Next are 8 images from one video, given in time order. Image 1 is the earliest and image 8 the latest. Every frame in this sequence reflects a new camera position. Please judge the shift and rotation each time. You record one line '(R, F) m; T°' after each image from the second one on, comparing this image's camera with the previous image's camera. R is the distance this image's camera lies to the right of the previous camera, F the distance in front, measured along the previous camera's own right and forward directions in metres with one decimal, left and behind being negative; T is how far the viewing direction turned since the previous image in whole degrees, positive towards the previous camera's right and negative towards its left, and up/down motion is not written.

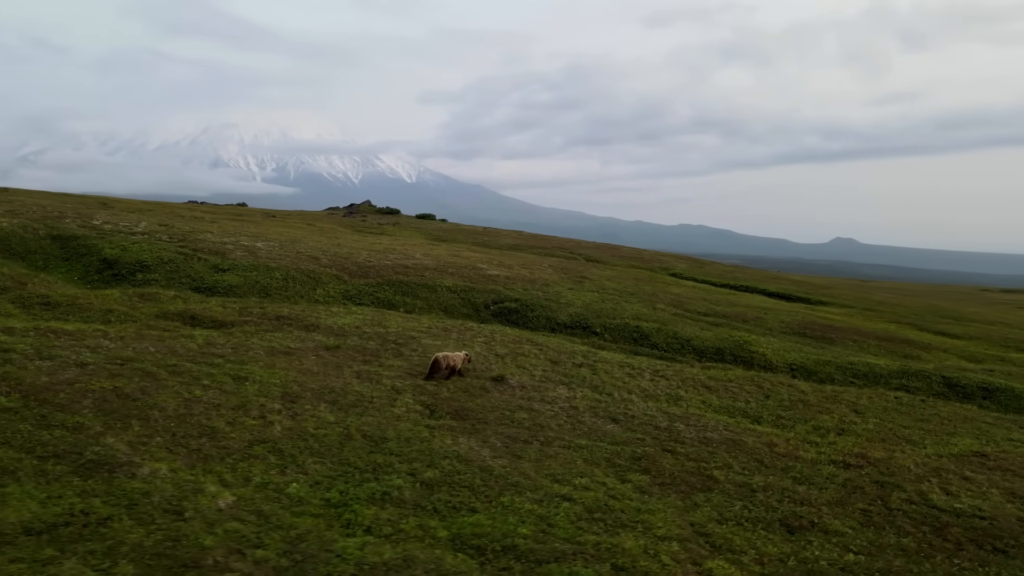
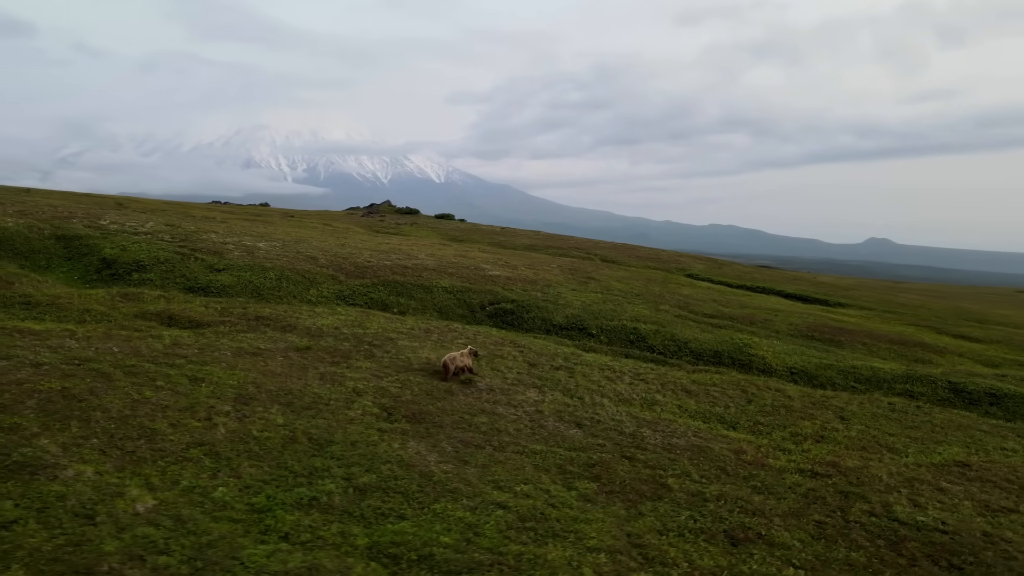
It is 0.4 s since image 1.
(+1.9, +0.4) m; -2°
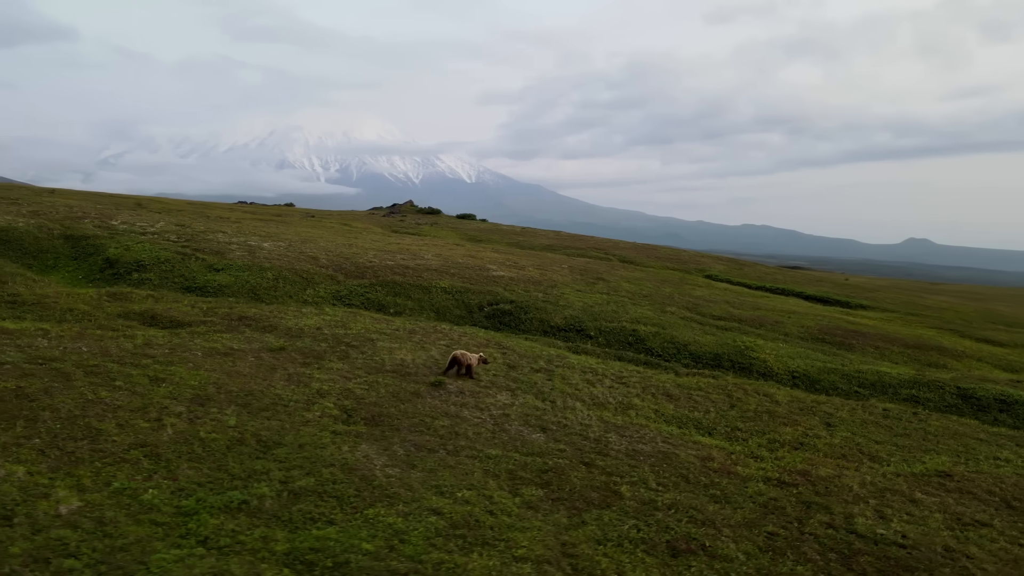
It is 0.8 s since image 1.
(+1.9, +0.3) m; -2°
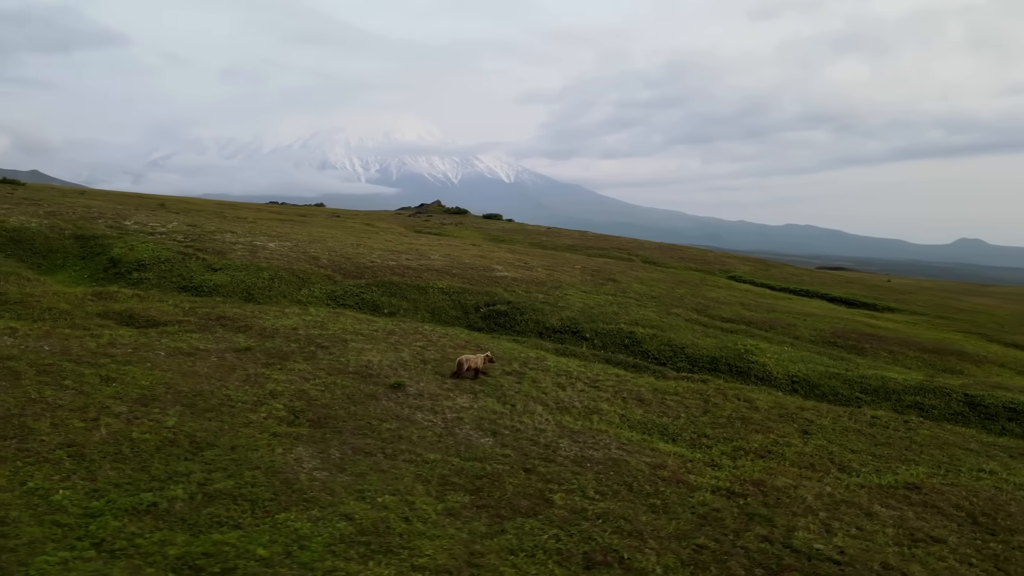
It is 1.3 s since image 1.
(+2.4, +0.4) m; -3°
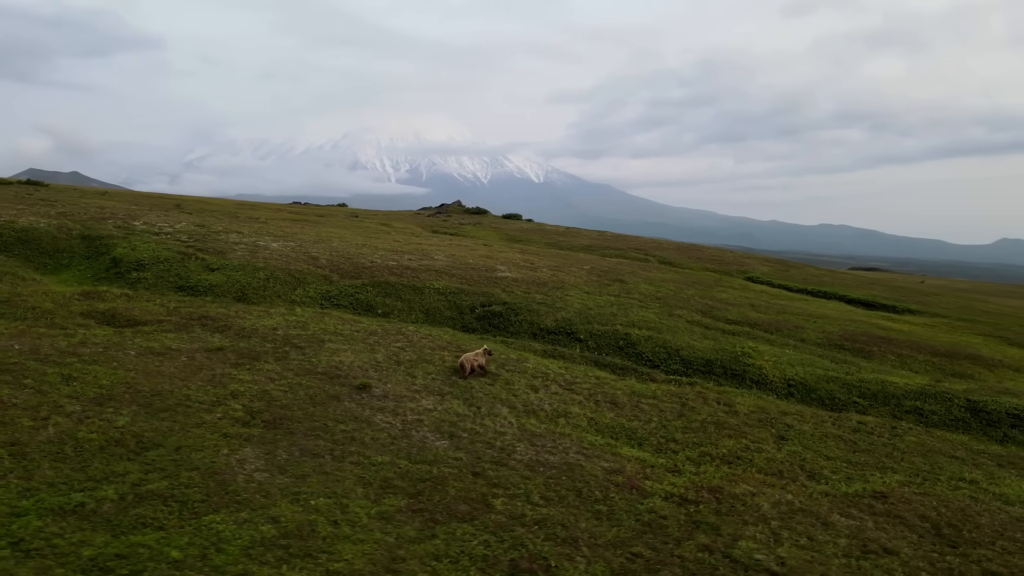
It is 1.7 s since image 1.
(+2.0, +0.3) m; -2°
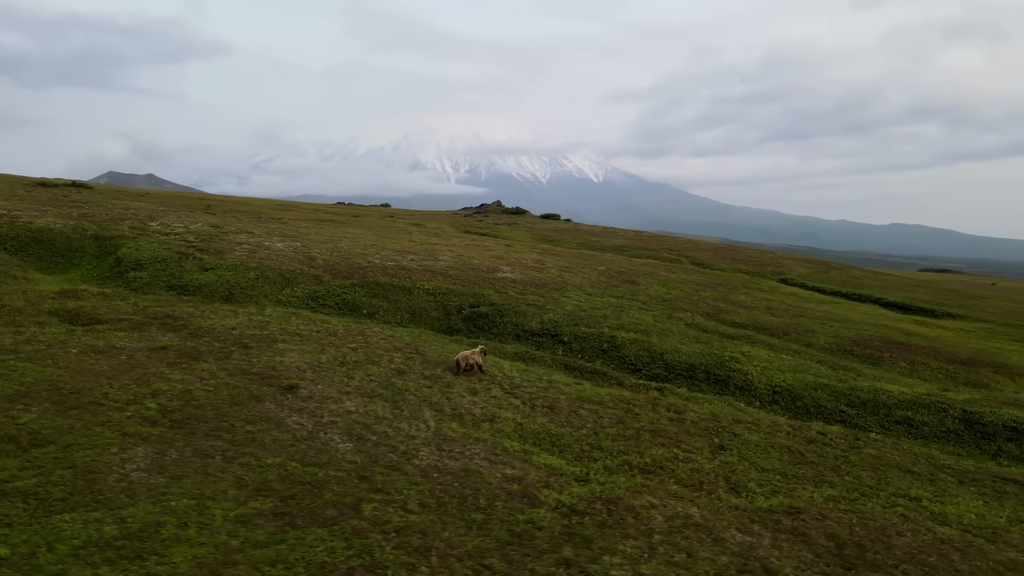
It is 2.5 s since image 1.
(+4.1, +0.5) m; -4°
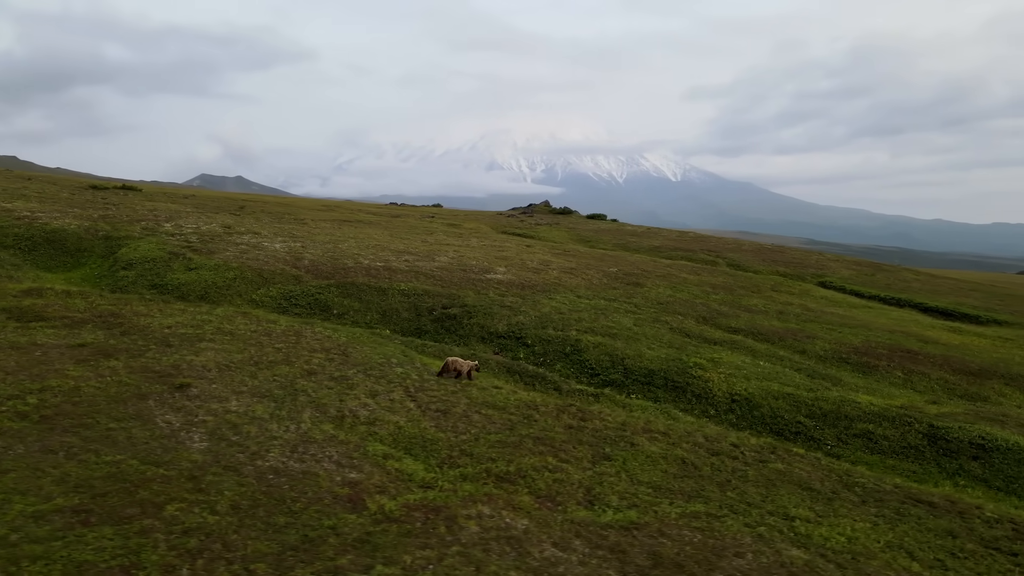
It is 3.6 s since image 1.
(+6.0, +0.6) m; -6°
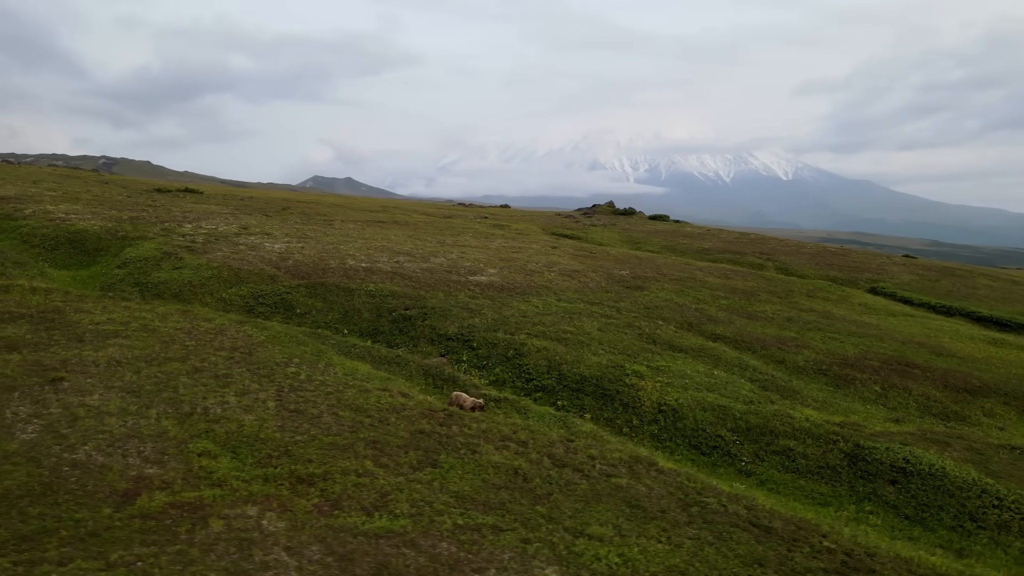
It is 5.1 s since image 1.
(+8.3, +0.7) m; -8°
